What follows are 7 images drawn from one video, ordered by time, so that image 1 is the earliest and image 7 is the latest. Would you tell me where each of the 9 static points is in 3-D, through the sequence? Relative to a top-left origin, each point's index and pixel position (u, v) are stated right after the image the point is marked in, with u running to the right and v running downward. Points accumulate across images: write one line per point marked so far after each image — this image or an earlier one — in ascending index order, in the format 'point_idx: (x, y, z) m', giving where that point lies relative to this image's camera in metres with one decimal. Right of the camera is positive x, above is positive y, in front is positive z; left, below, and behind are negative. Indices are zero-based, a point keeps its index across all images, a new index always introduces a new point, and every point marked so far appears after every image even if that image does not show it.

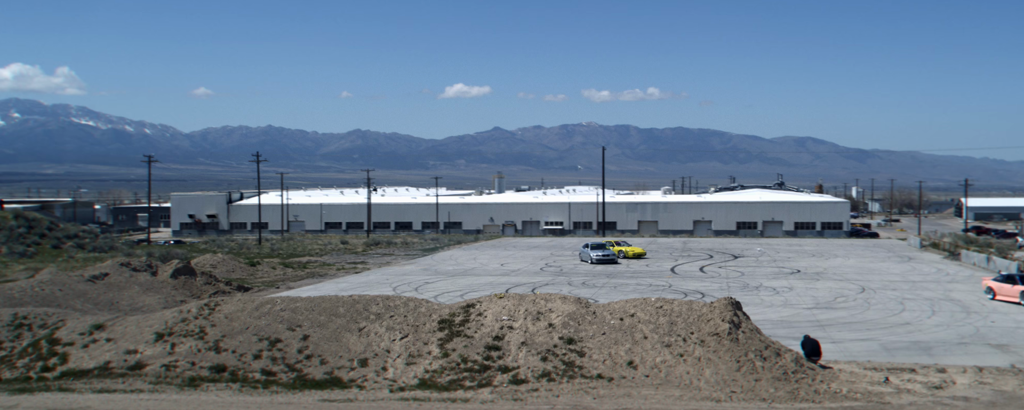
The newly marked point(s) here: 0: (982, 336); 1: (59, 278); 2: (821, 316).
0: (+6.7, -1.9, +11.4) m
1: (-7.6, -1.3, +13.5) m
2: (+5.5, -2.0, +14.2) m
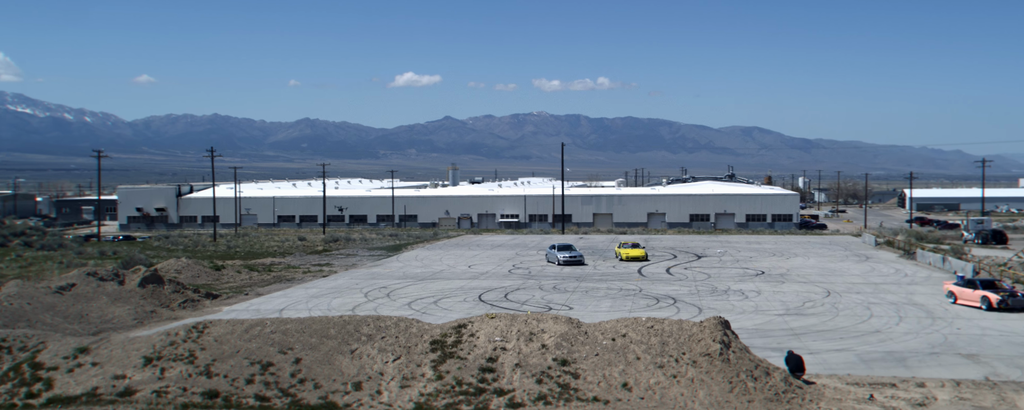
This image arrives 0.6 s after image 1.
0: (+6.5, -2.1, +11.8) m
1: (-8.0, -1.4, +13.2) m
2: (+5.1, -2.1, +14.5) m
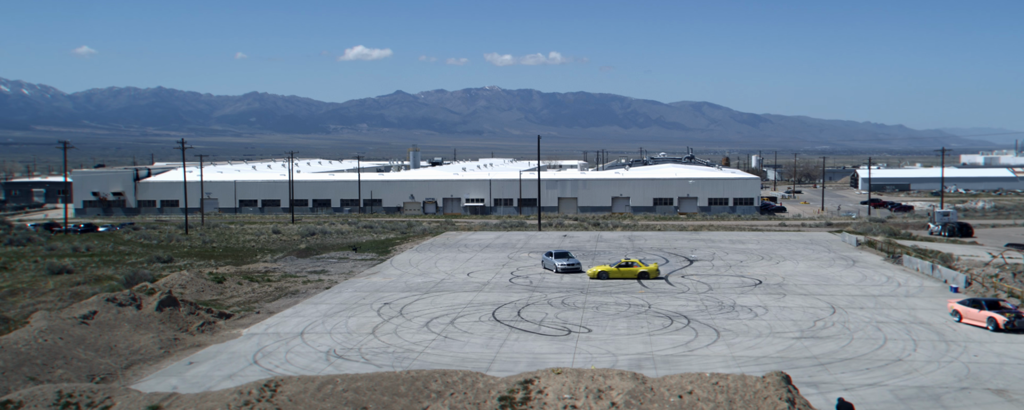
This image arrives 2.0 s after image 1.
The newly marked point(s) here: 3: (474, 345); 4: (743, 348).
0: (+7.0, -2.6, +12.1) m
1: (-7.5, -1.9, +13.0) m
2: (+5.6, -2.7, +14.7) m
3: (-0.7, -2.6, +15.0) m
4: (+4.3, -2.7, +14.8) m
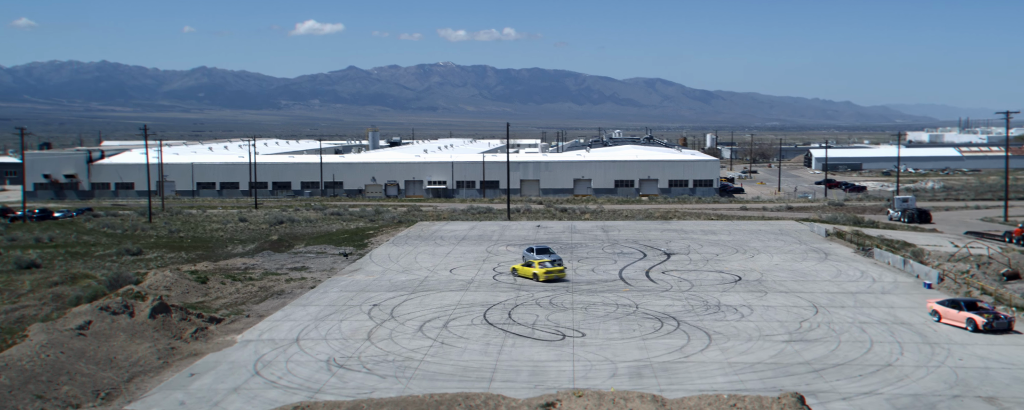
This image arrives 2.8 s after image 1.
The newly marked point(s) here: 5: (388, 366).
0: (+7.1, -2.8, +12.5) m
1: (-7.4, -2.1, +12.9) m
2: (+5.6, -2.8, +15.1) m
3: (-0.8, -2.8, +15.1) m
4: (+4.3, -2.8, +15.1) m
5: (-2.2, -2.8, +14.0) m
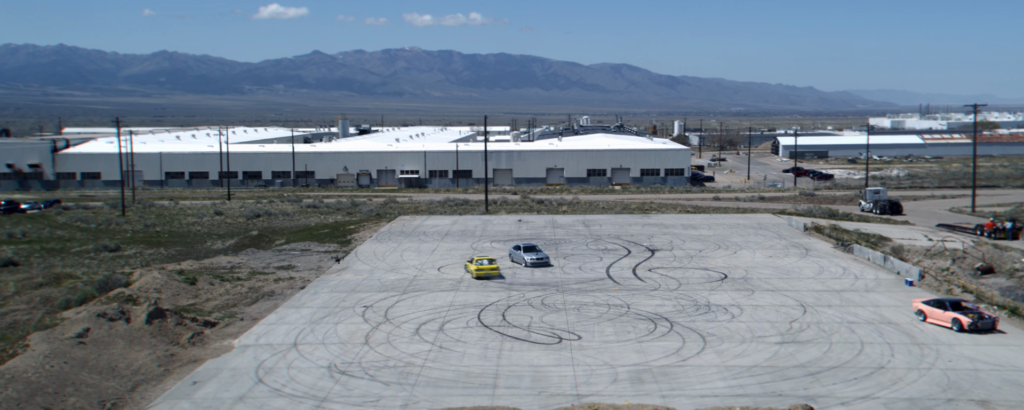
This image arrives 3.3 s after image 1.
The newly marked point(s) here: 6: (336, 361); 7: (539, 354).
0: (+7.2, -2.9, +12.9) m
1: (-7.4, -2.3, +12.8) m
2: (+5.6, -2.9, +15.4) m
3: (-0.8, -2.9, +15.2) m
4: (+4.3, -2.9, +15.4) m
5: (-2.1, -2.9, +14.0) m
6: (-3.3, -2.9, +14.9) m
7: (+0.5, -2.9, +15.5) m
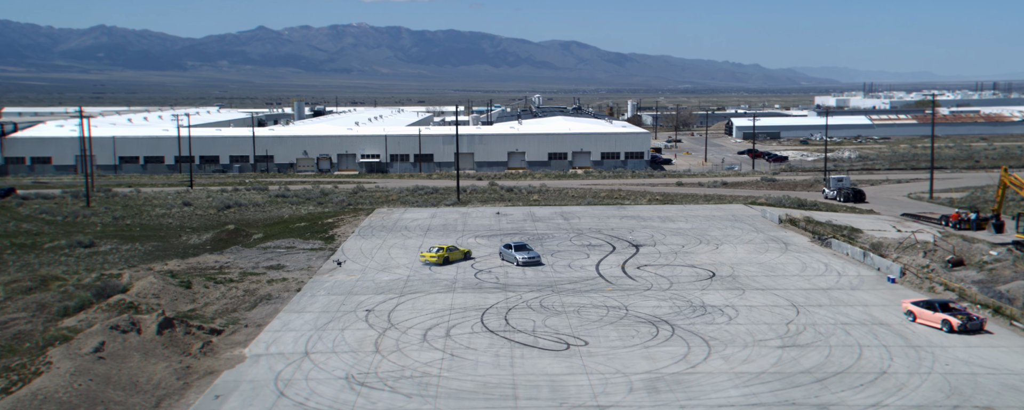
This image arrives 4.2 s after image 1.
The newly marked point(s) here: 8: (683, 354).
0: (+7.5, -3.1, +13.4) m
1: (-7.0, -2.5, +12.8) m
2: (+5.8, -3.1, +15.9) m
3: (-0.5, -3.1, +15.5) m
4: (+4.5, -3.1, +15.8) m
5: (-1.8, -3.2, +14.2) m
6: (-3.0, -3.1, +15.1) m
7: (+0.8, -3.1, +15.8) m
8: (+3.5, -3.1, +16.6) m
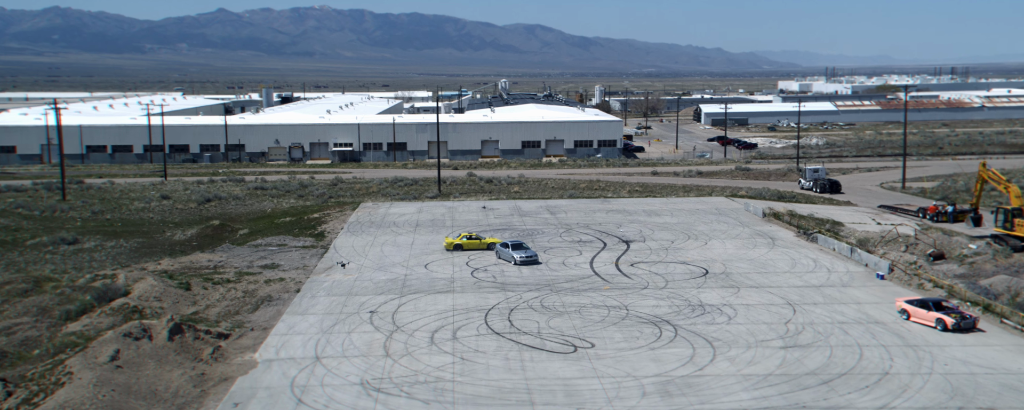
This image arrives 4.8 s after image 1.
0: (+7.8, -3.3, +13.8) m
1: (-6.7, -2.7, +12.9) m
2: (+6.0, -3.2, +16.3) m
3: (-0.3, -3.2, +15.7) m
4: (+4.7, -3.2, +16.1) m
5: (-1.6, -3.3, +14.4) m
6: (-2.8, -3.3, +15.2) m
7: (+1.0, -3.2, +16.0) m
8: (+3.7, -3.2, +16.9) m
